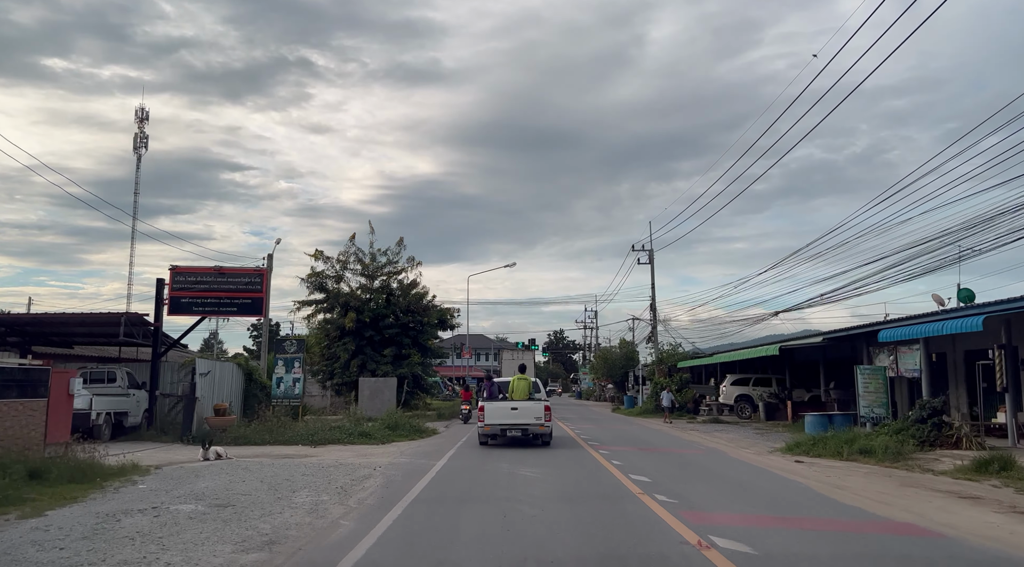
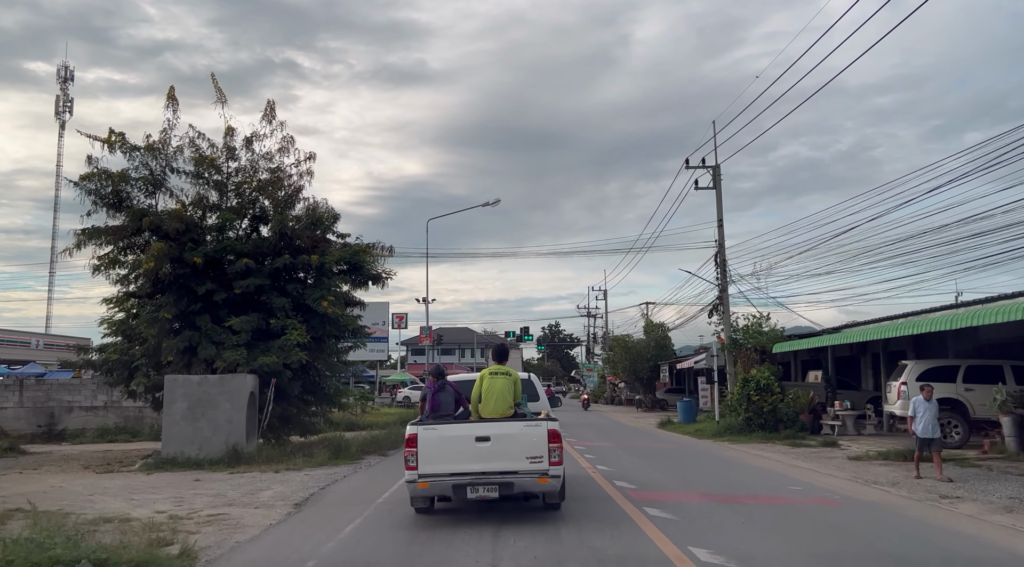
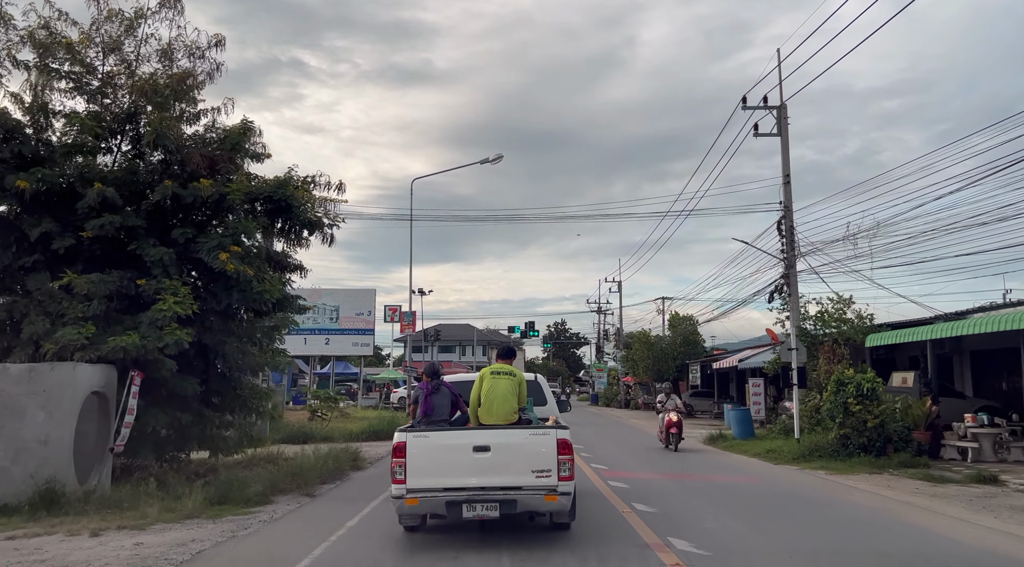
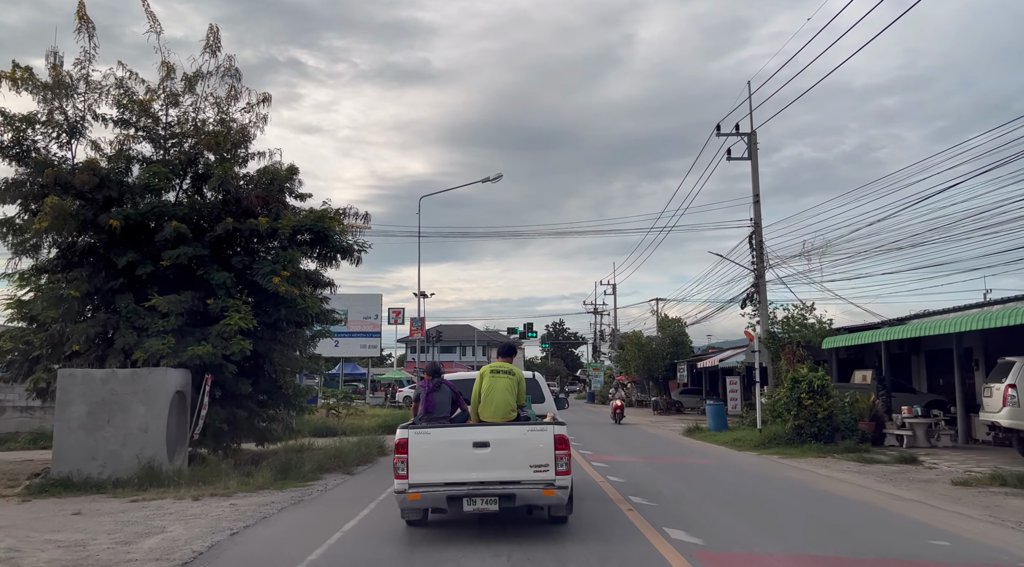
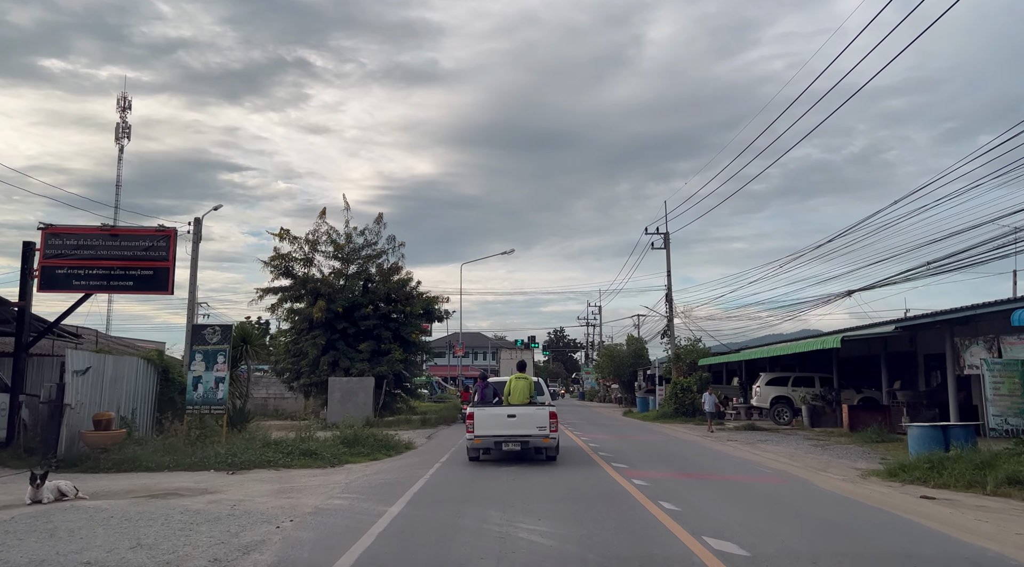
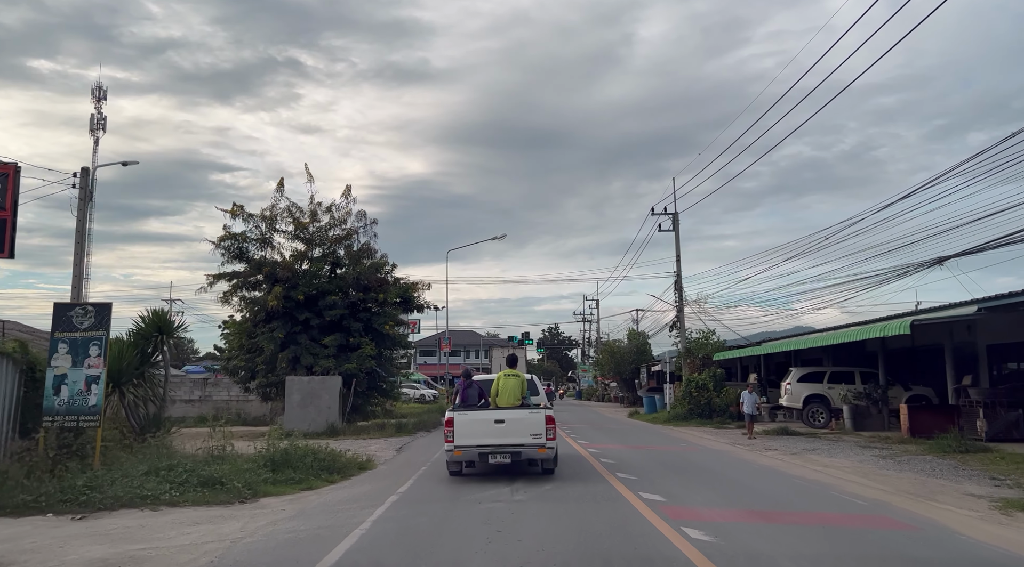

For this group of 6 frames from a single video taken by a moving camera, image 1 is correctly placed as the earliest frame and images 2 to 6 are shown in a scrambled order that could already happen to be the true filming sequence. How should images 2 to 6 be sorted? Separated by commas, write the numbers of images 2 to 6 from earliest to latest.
5, 6, 2, 4, 3
